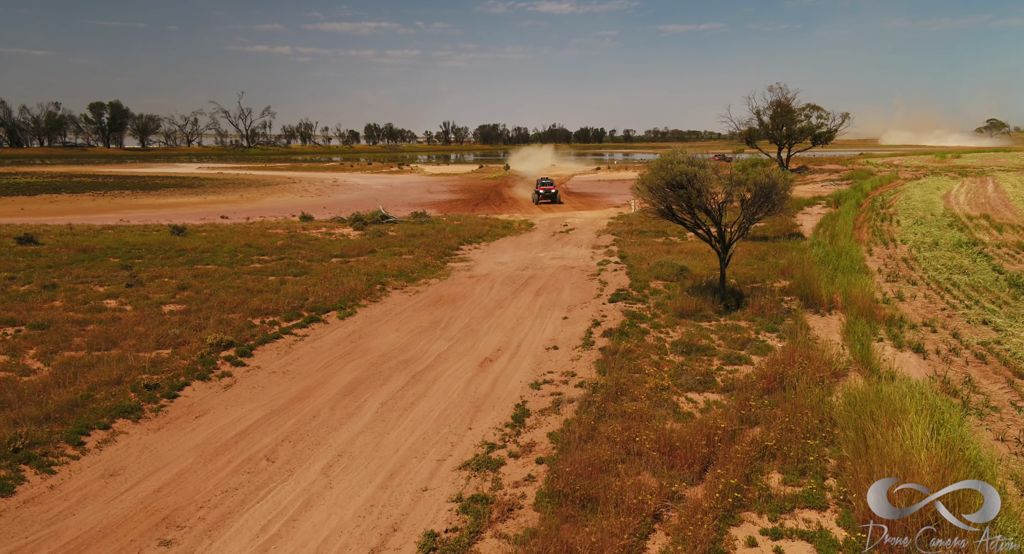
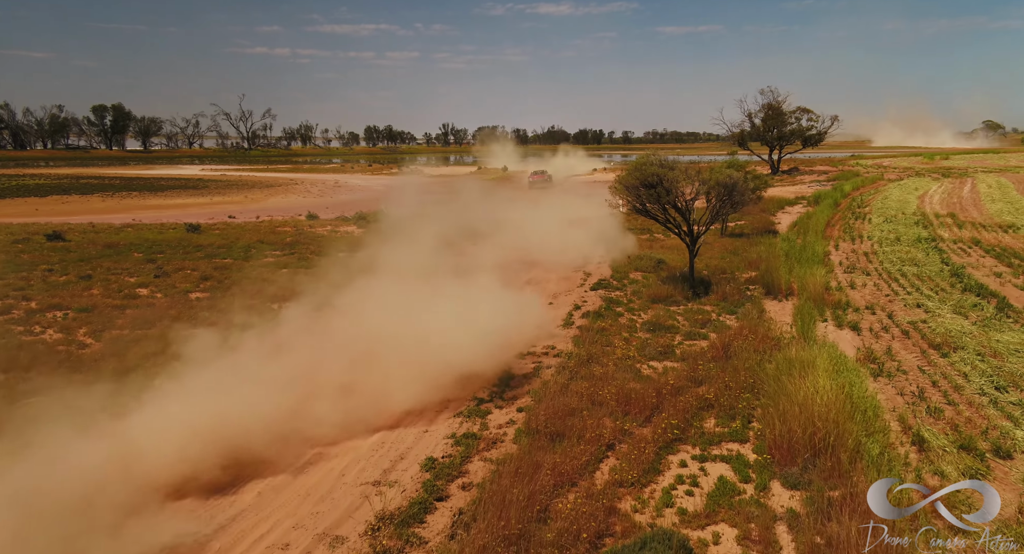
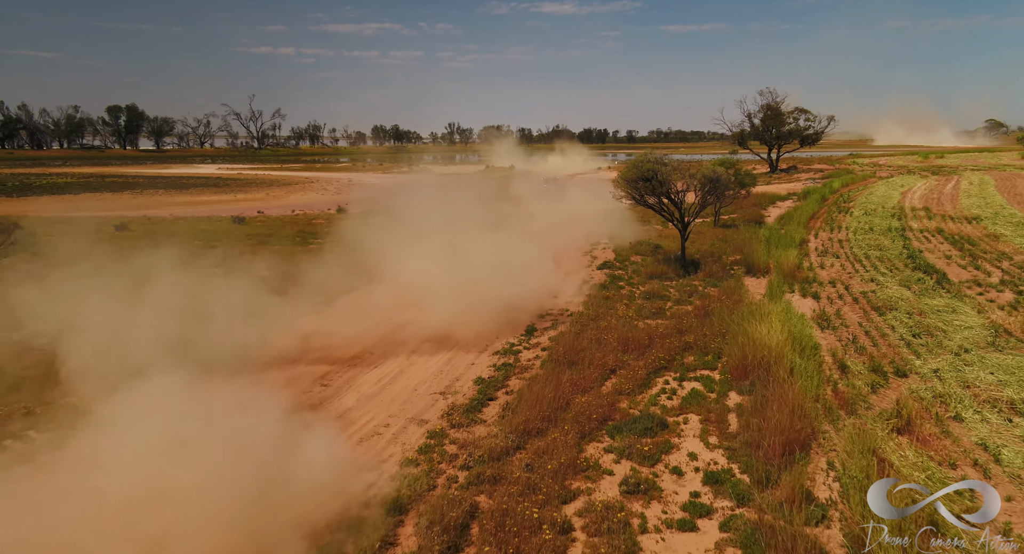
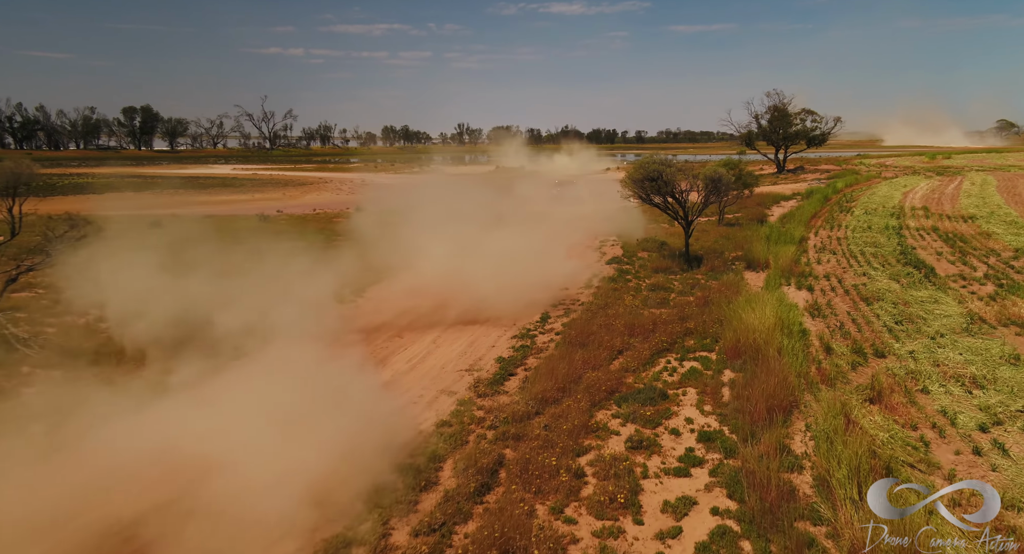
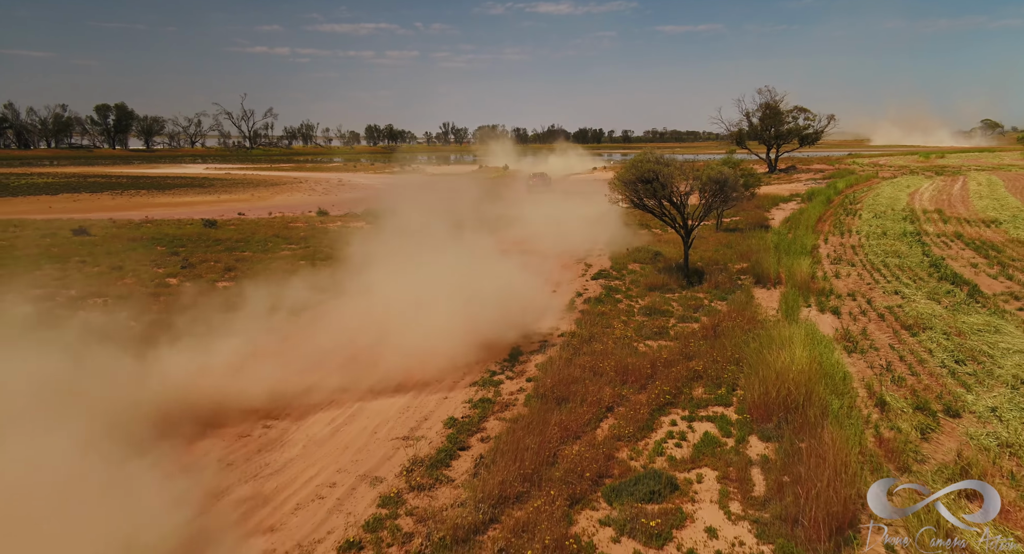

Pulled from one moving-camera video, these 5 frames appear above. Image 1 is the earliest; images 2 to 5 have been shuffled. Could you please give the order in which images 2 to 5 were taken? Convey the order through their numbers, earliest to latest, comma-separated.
2, 5, 3, 4
